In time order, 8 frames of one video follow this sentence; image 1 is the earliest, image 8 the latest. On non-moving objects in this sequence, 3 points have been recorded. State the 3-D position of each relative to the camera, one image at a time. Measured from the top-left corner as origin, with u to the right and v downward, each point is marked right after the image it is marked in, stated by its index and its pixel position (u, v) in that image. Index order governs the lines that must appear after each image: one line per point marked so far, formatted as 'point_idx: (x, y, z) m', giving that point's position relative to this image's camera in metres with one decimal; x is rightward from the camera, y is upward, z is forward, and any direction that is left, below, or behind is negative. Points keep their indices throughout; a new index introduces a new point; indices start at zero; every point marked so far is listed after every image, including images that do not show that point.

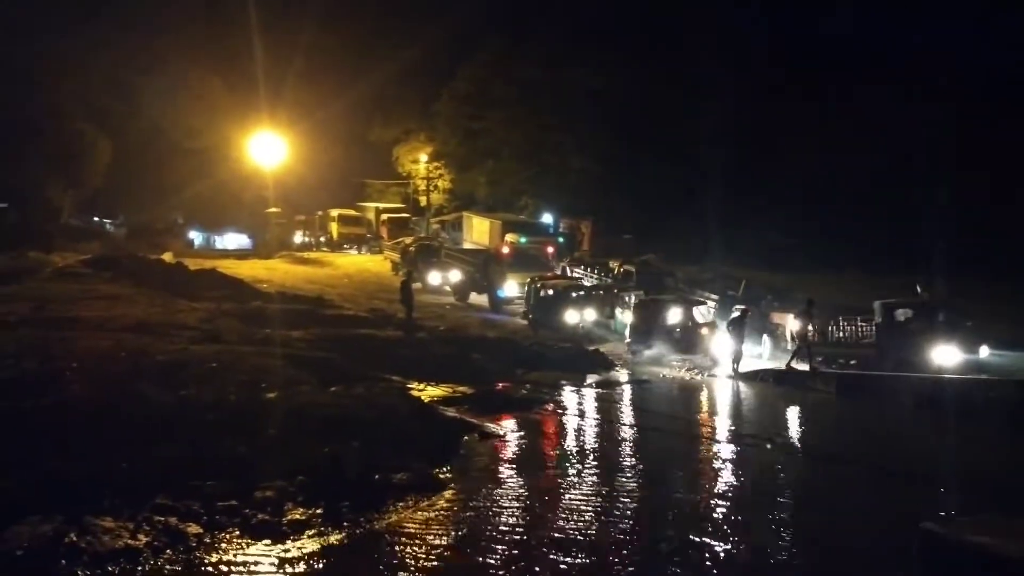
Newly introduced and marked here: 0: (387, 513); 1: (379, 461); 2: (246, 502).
0: (-1.4, -2.7, +14.3) m
1: (-1.9, -2.5, +17.2) m
2: (-3.1, -2.6, +14.6) m
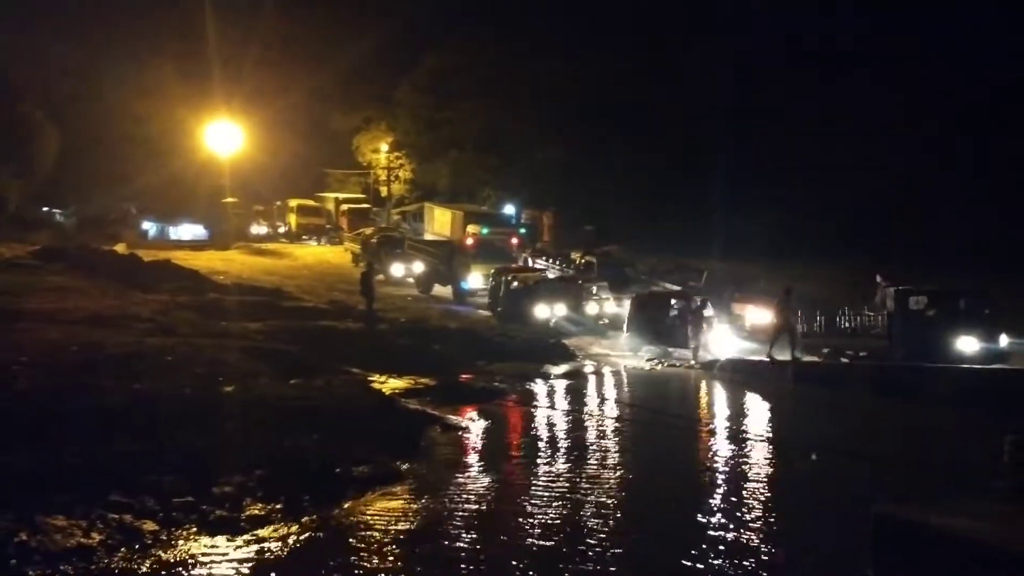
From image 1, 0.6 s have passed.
0: (-1.9, -2.6, +14.0) m
1: (-2.4, -2.4, +16.9) m
2: (-3.6, -2.5, +14.3) m
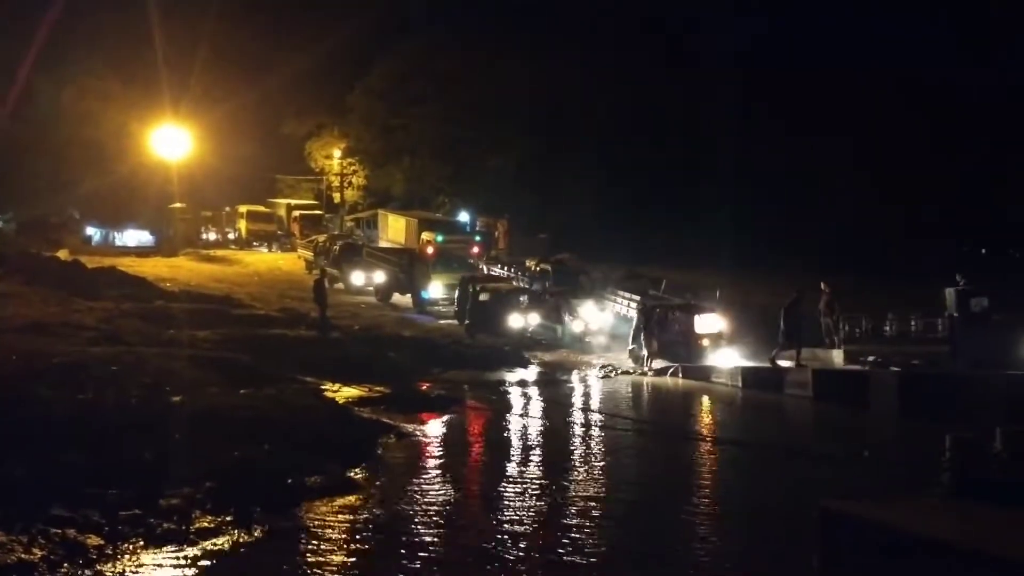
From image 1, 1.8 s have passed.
0: (-2.4, -2.6, +13.7) m
1: (-3.1, -2.4, +16.6) m
2: (-4.2, -2.6, +14.0) m
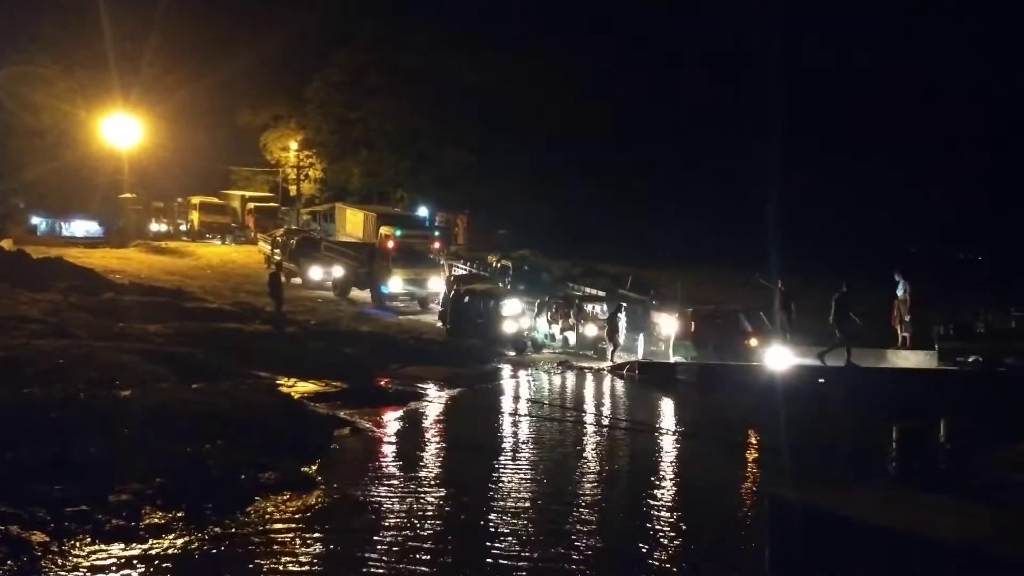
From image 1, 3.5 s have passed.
0: (-3.0, -2.5, +13.4) m
1: (-3.7, -2.3, +16.2) m
2: (-4.7, -2.5, +13.6) m
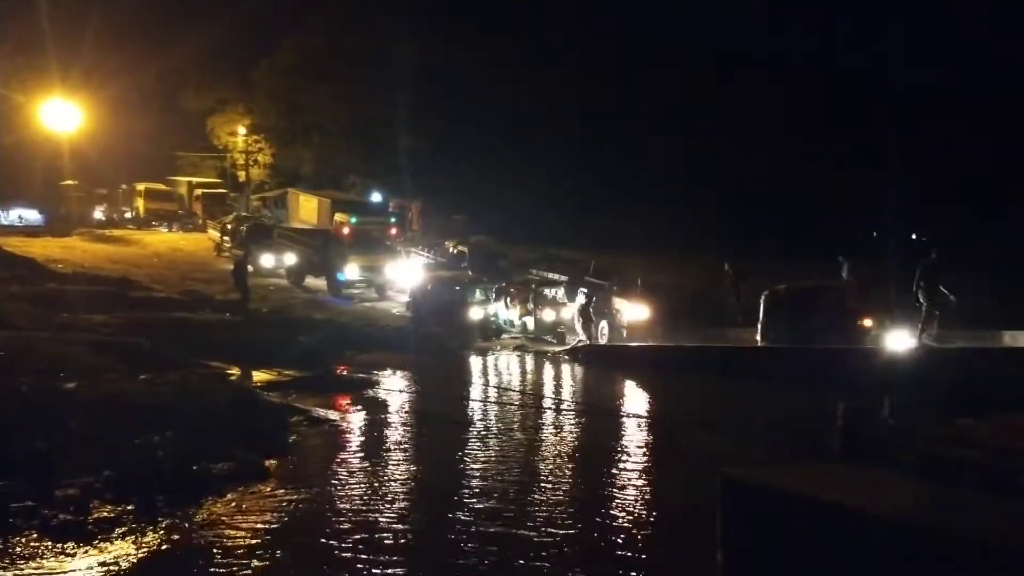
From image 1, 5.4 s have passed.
0: (-3.4, -2.4, +13.0) m
1: (-4.3, -2.2, +15.8) m
2: (-5.2, -2.3, +13.2) m
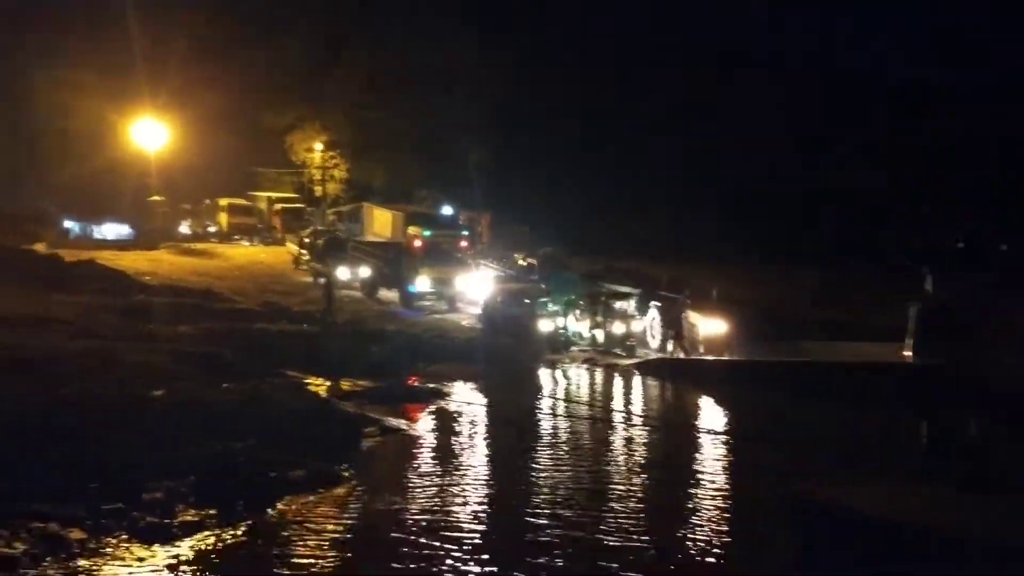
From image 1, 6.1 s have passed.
0: (-2.6, -2.5, +13.7) m
1: (-3.3, -2.3, +16.5) m
2: (-4.4, -2.5, +13.9) m
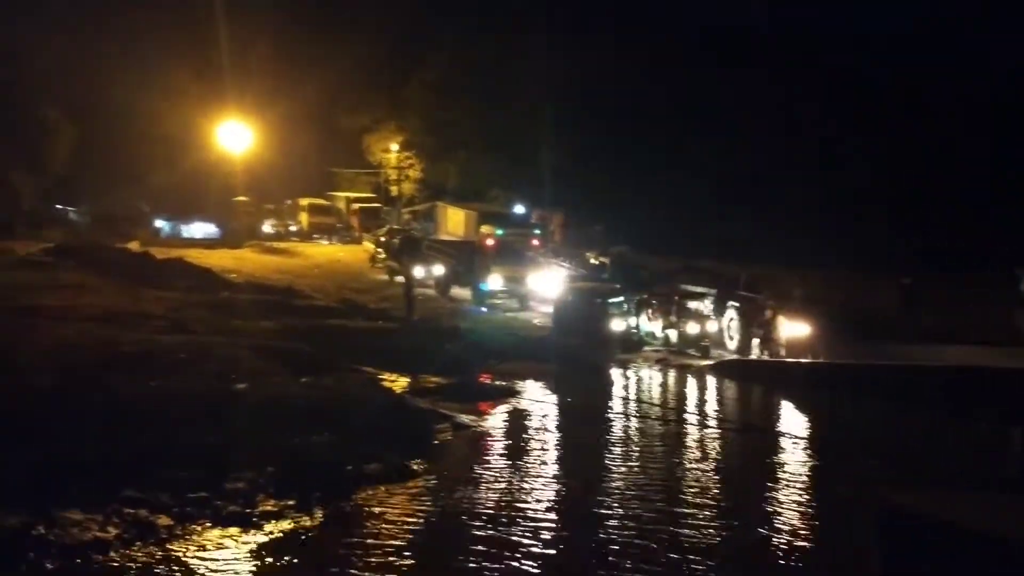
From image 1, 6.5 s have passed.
0: (-1.8, -2.5, +14.2) m
1: (-2.3, -2.3, +17.1) m
2: (-3.5, -2.5, +14.5) m
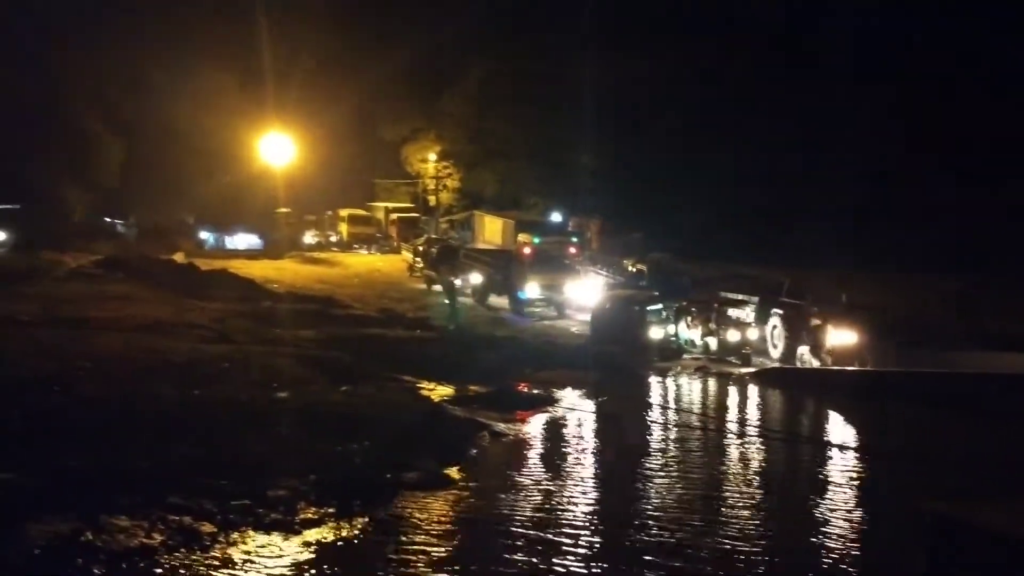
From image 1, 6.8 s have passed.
0: (-1.3, -2.7, +14.4) m
1: (-1.8, -2.5, +17.3) m
2: (-3.1, -2.6, +14.8) m
